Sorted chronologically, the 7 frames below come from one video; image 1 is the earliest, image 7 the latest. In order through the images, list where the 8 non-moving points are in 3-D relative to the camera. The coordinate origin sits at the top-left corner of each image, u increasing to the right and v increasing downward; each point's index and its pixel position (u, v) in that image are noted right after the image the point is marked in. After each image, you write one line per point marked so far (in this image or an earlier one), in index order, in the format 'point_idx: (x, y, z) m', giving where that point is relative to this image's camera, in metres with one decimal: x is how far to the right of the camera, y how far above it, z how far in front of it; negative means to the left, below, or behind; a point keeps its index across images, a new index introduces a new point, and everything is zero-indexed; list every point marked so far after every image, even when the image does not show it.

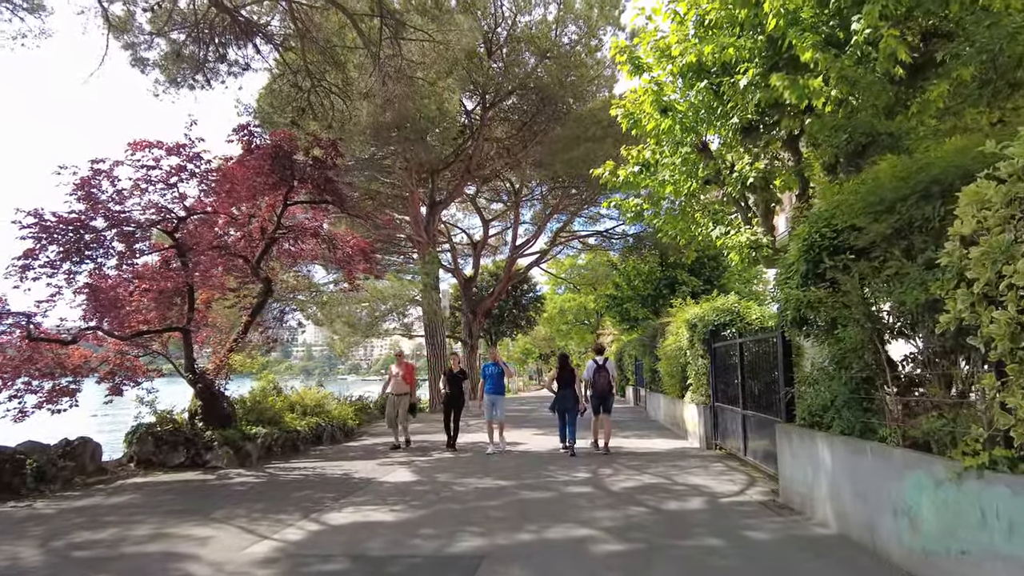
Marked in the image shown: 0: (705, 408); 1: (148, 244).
0: (+3.2, -2.0, +11.0) m
1: (-5.2, +0.6, +9.4) m
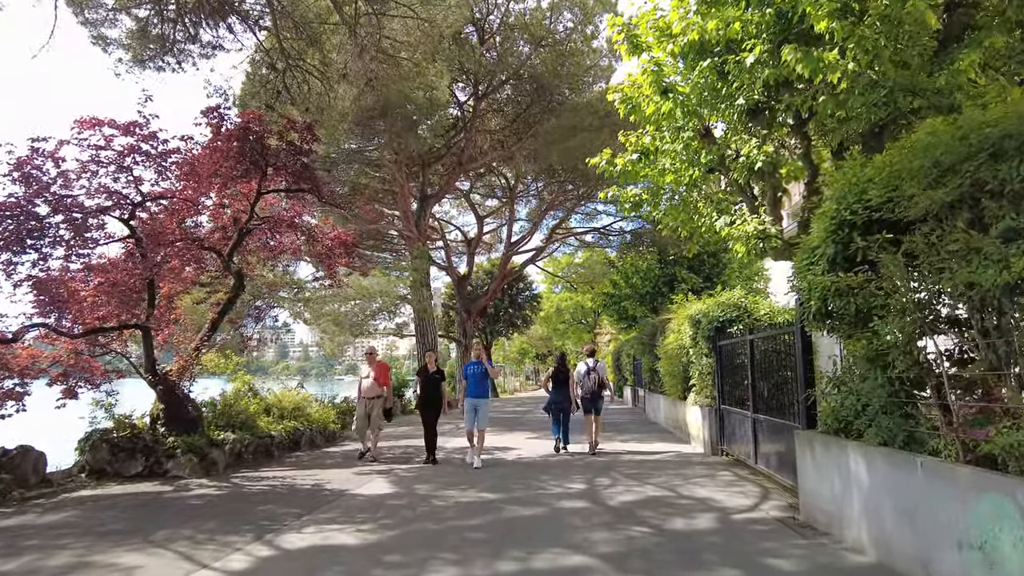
0: (+3.1, -1.9, +10.2) m
1: (-5.3, +0.7, +8.6) m
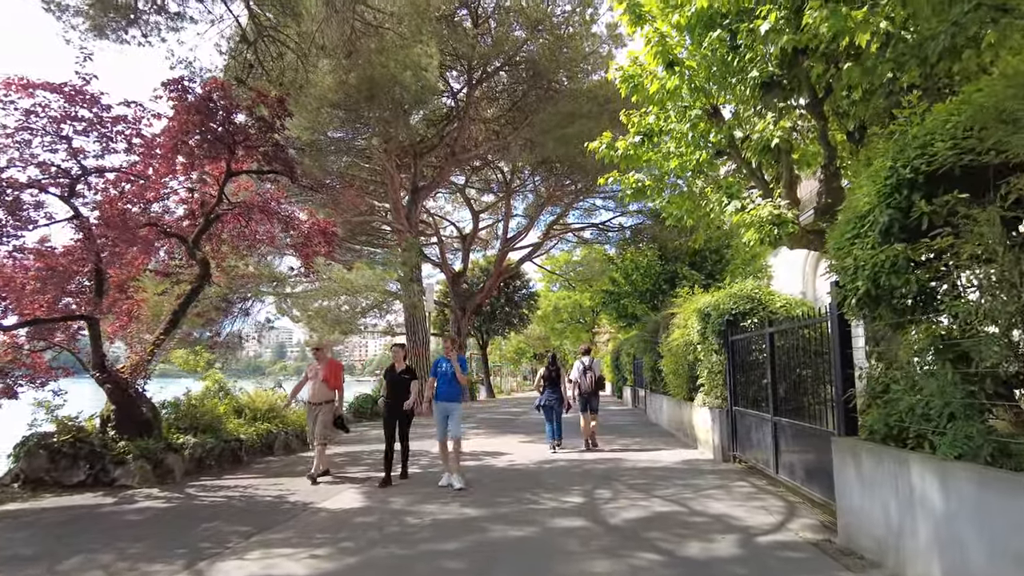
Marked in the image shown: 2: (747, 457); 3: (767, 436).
0: (+2.9, -1.8, +9.3) m
1: (-5.4, +0.9, +7.6) m
2: (+3.0, -2.2, +8.6) m
3: (+3.0, -1.7, +7.8) m
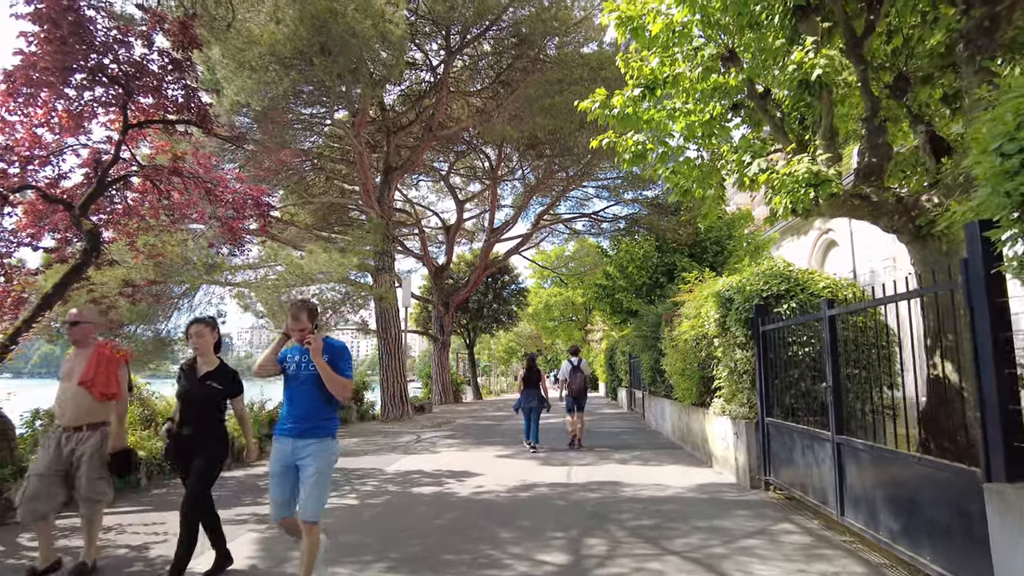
0: (+2.6, -1.5, +7.2) m
1: (-5.8, +1.1, +5.5) m
2: (+2.7, -1.9, +6.5) m
3: (+2.6, -1.5, +5.7) m
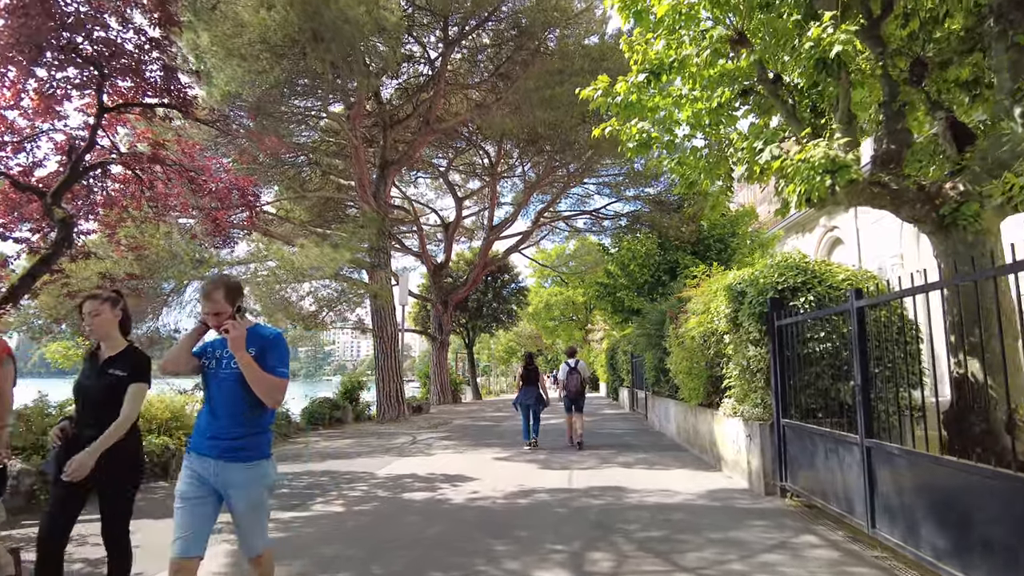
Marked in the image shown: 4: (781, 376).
0: (+2.5, -1.4, +6.7) m
1: (-5.8, +1.2, +5.0) m
2: (+2.6, -1.8, +6.0) m
3: (+2.6, -1.4, +5.2) m
4: (+2.7, -0.9, +6.6) m
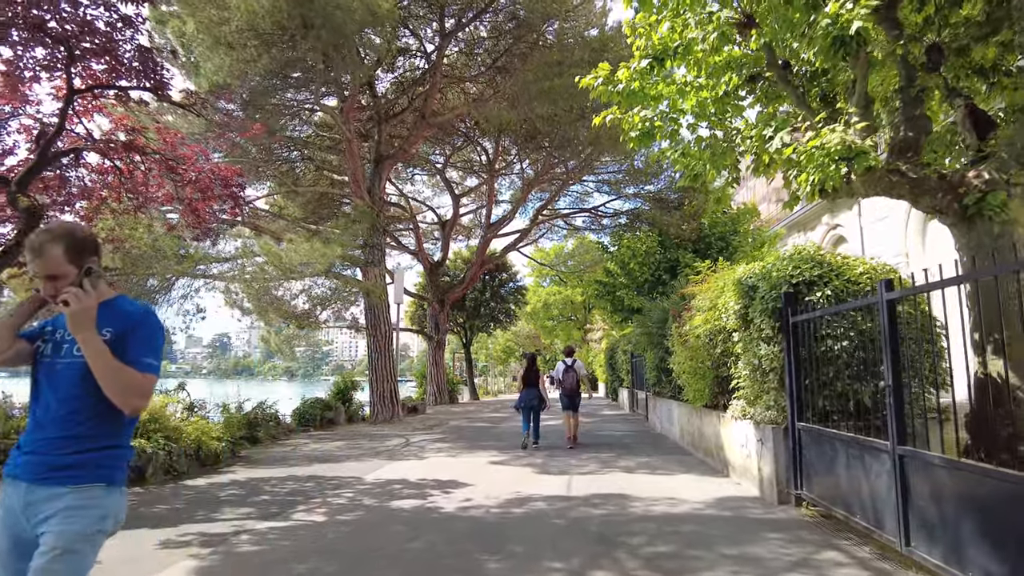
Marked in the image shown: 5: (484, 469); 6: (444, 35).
0: (+2.5, -1.4, +6.3) m
1: (-5.9, +1.3, +4.5) m
2: (+2.6, -1.8, +5.6) m
3: (+2.6, -1.3, +4.8) m
4: (+2.6, -0.8, +6.1) m
5: (-0.4, -2.5, +9.3) m
6: (-1.9, +6.9, +17.9) m
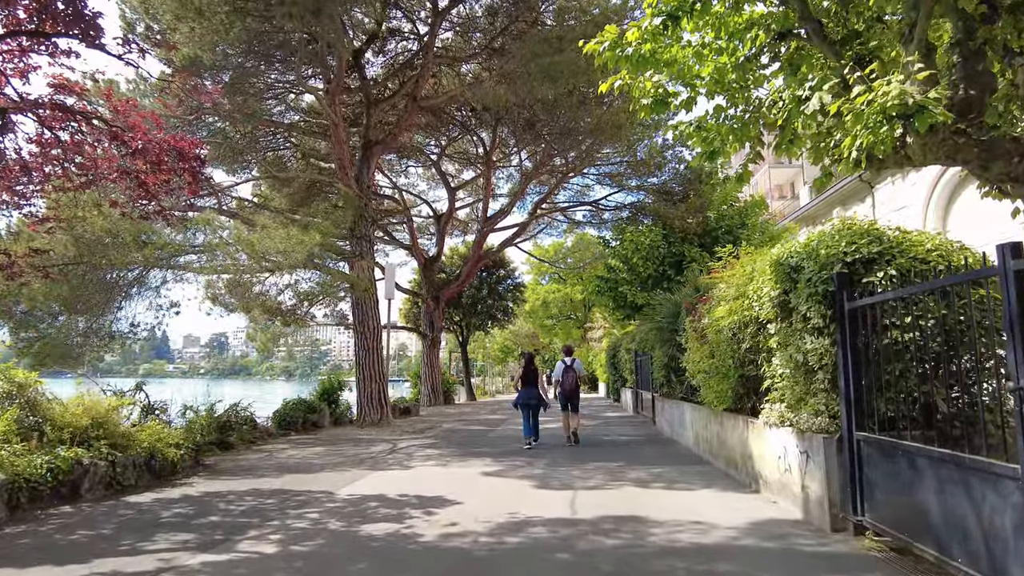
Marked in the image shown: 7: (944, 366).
0: (+2.4, -1.2, +5.2) m
1: (-5.9, +1.5, +3.4) m
2: (+2.5, -1.6, +4.5) m
3: (+2.5, -1.2, +3.7) m
4: (+2.6, -0.7, +5.0) m
5: (-0.5, -2.4, +8.2) m
6: (-1.9, +7.0, +16.8) m
7: (+2.9, -0.5, +4.4) m
